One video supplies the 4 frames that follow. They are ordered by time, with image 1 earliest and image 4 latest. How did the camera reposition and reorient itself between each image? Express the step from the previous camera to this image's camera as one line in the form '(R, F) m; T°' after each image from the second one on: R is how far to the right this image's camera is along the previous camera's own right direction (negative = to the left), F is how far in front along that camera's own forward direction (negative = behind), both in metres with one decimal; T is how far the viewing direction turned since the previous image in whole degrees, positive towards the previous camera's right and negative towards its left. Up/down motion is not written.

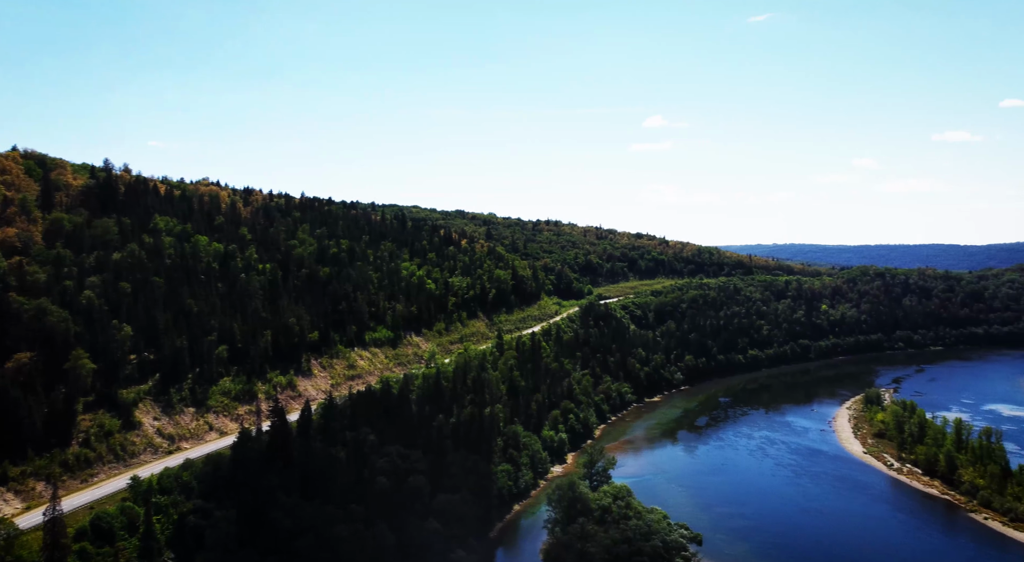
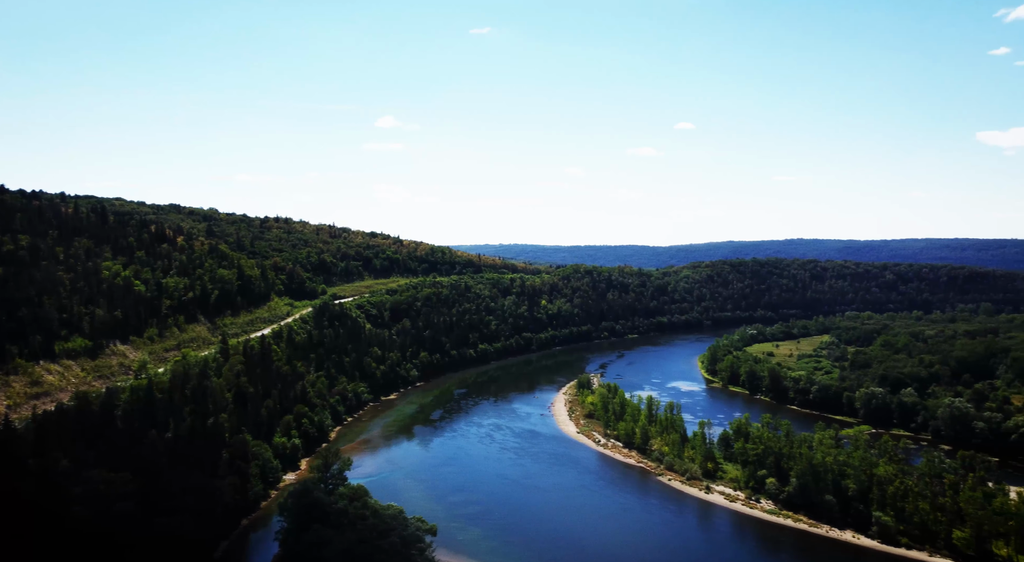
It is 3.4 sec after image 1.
(+0.5, -4.1) m; +18°
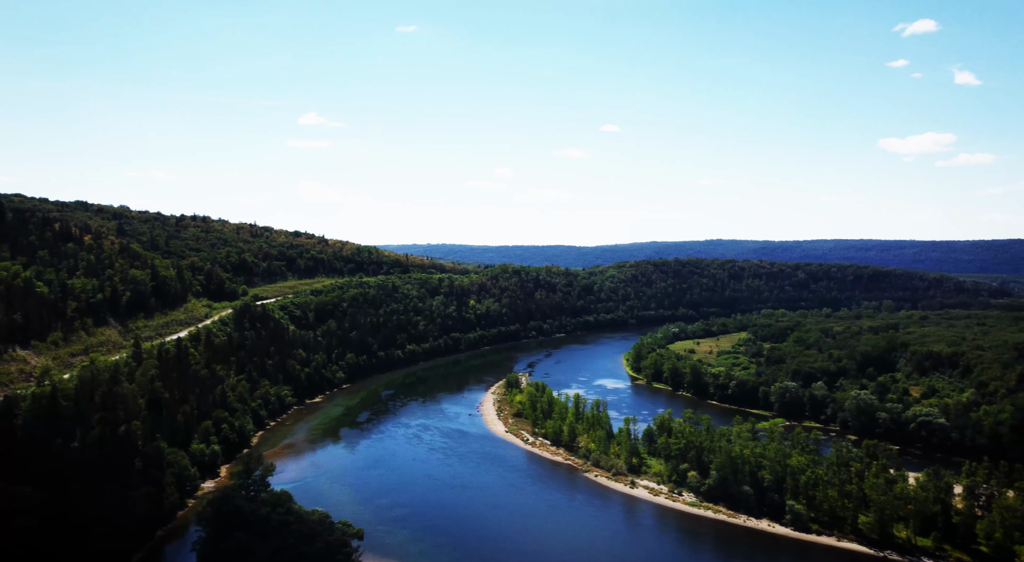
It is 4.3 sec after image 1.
(+0.1, -0.7) m; +5°
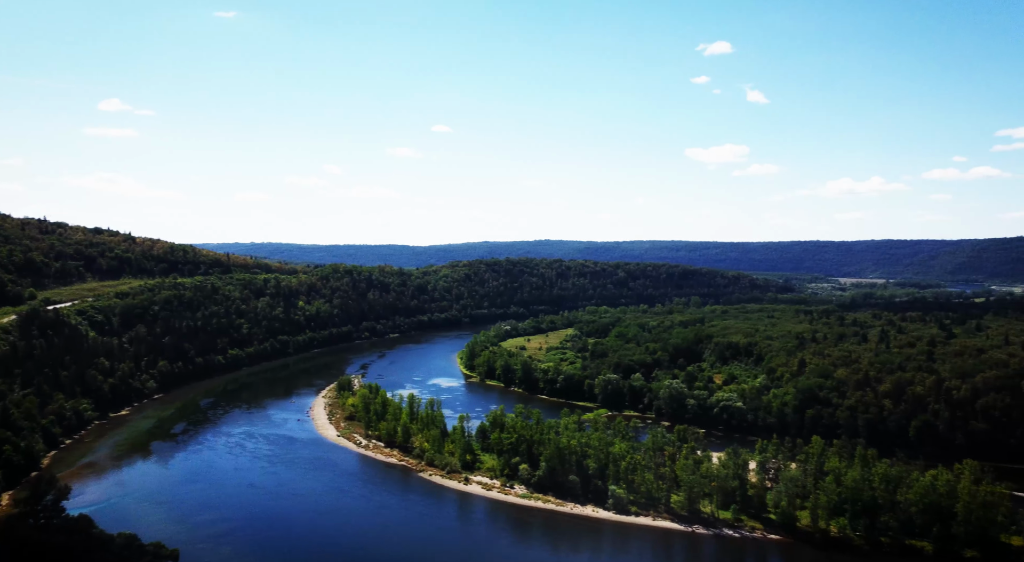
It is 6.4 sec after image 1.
(+0.2, -1.1) m; +11°
